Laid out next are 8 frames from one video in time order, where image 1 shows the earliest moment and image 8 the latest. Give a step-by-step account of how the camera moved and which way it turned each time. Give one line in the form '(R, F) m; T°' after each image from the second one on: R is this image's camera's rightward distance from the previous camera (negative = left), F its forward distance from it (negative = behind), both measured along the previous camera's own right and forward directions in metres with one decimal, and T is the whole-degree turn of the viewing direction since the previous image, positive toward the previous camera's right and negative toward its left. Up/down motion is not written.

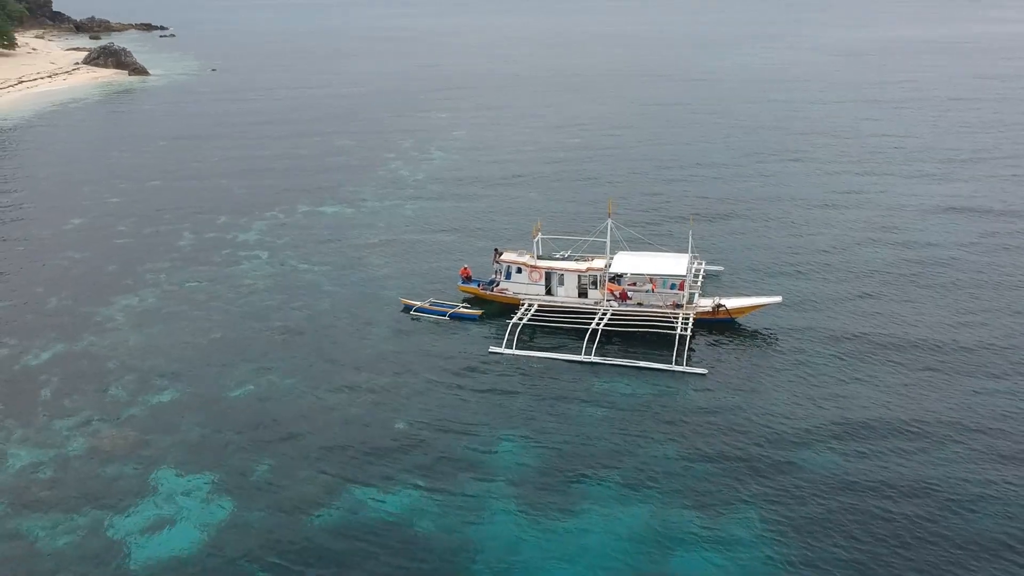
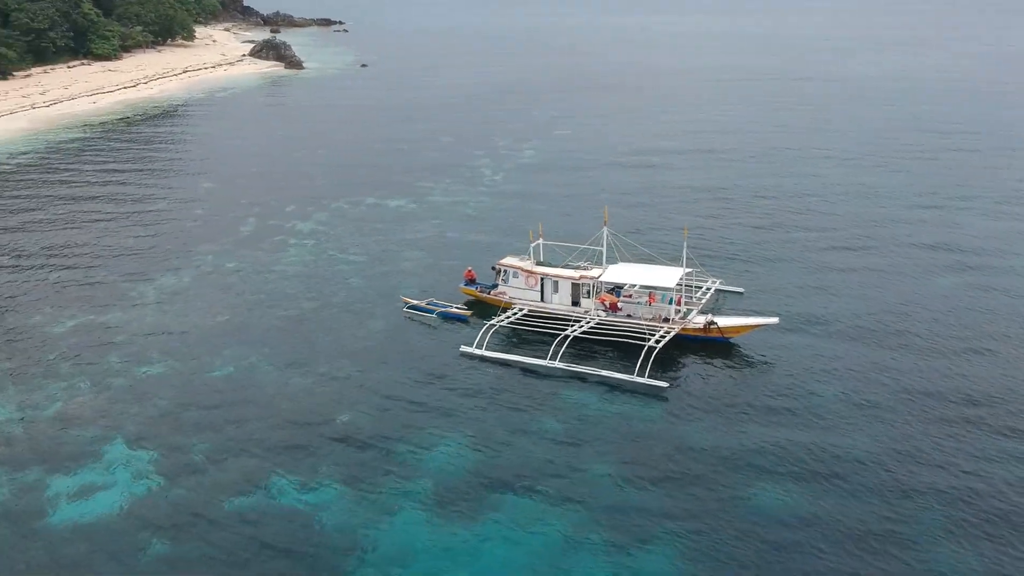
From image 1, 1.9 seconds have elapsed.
(+11.1, +1.7) m; -11°
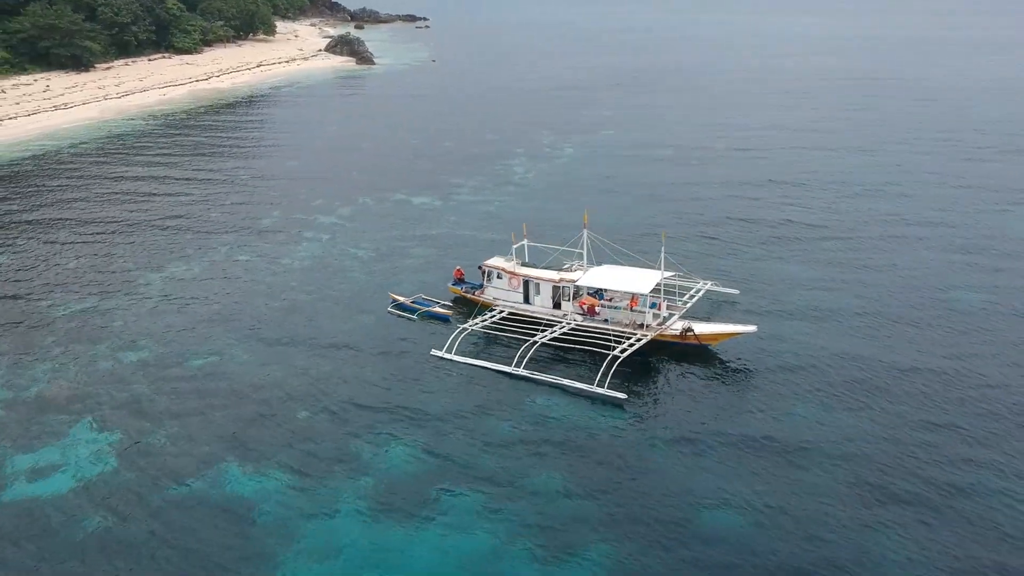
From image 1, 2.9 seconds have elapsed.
(+6.5, +0.7) m; -6°
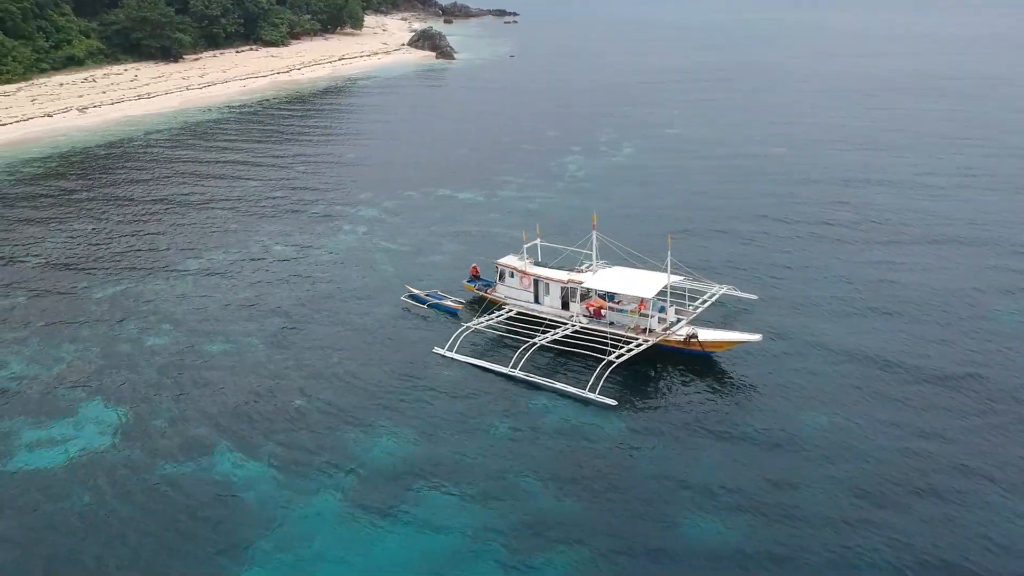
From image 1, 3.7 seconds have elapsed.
(+4.9, +0.4) m; -6°
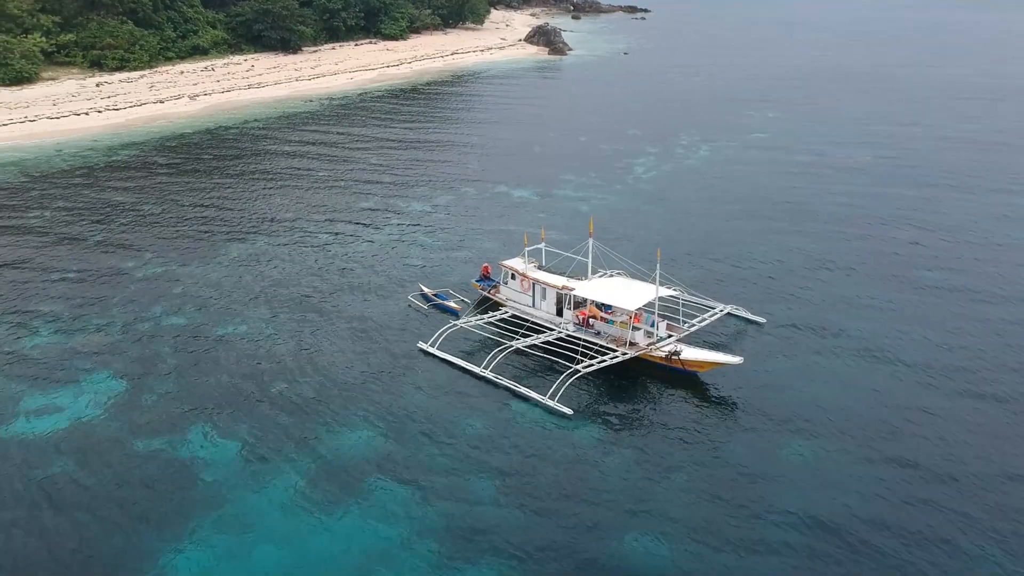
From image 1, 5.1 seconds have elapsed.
(+8.1, +0.9) m; -9°
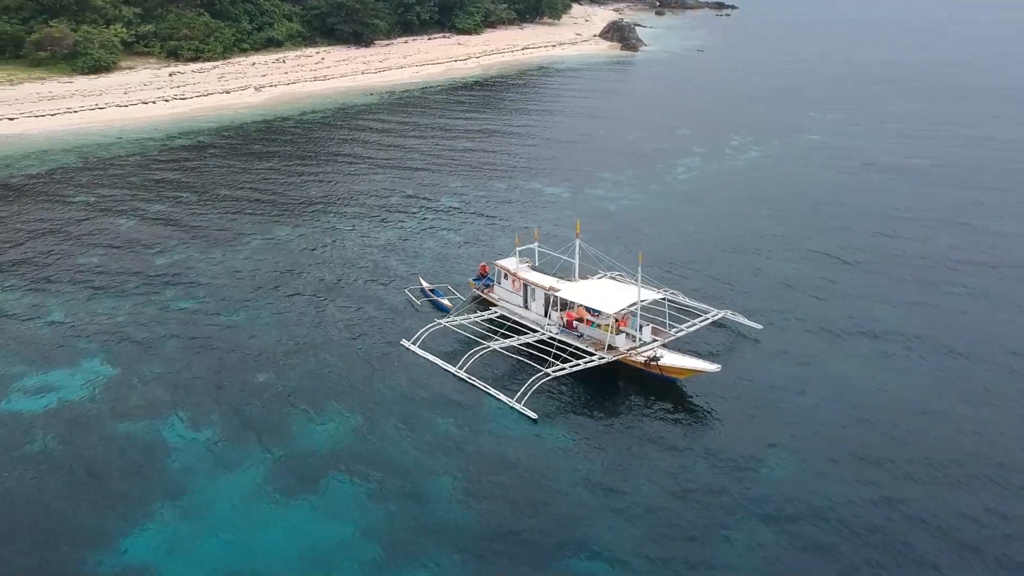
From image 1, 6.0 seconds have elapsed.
(+5.6, +0.8) m; -6°
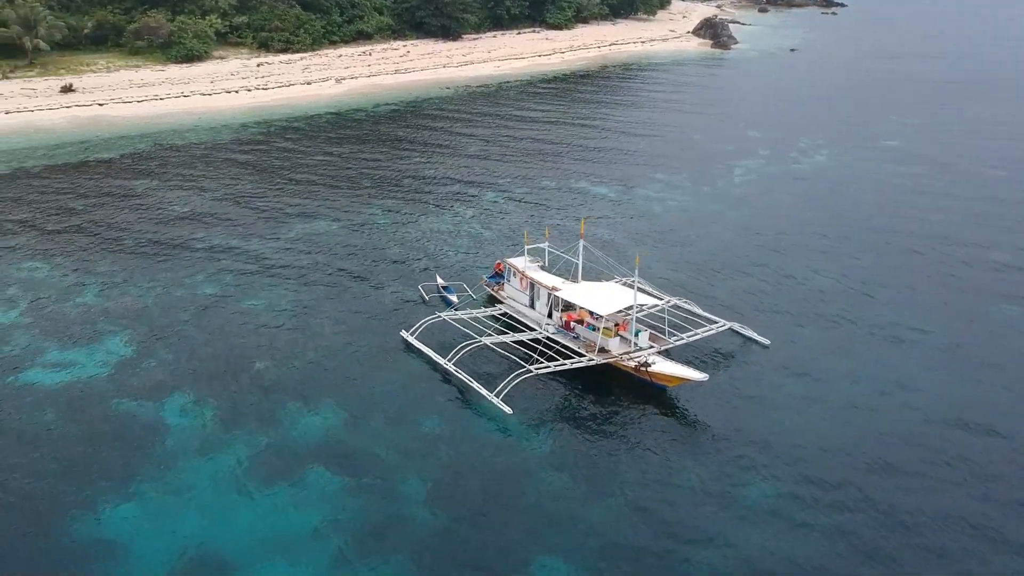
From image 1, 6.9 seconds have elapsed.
(+5.4, +0.7) m; -6°
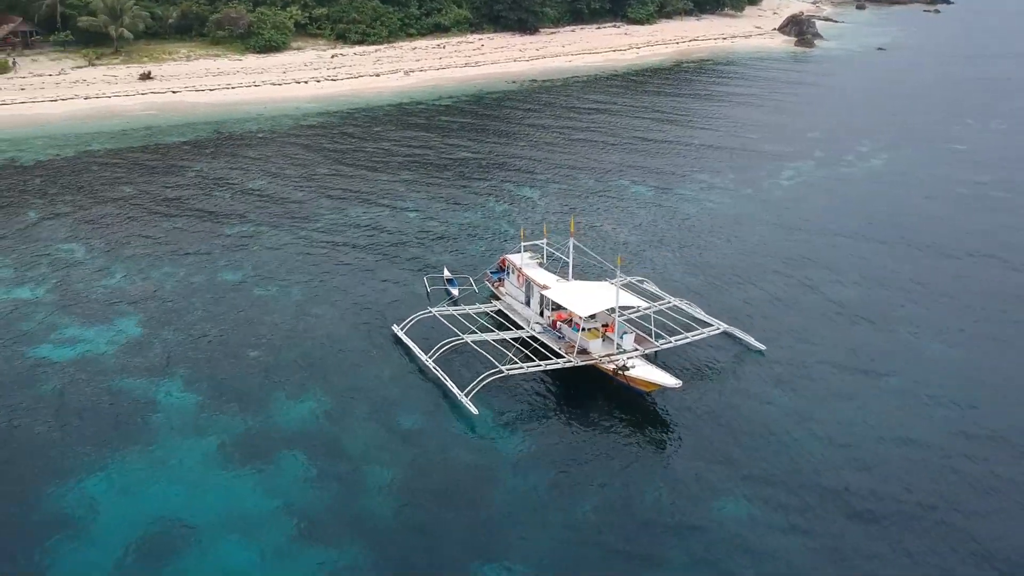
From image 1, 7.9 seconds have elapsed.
(+5.5, +0.8) m; -6°
